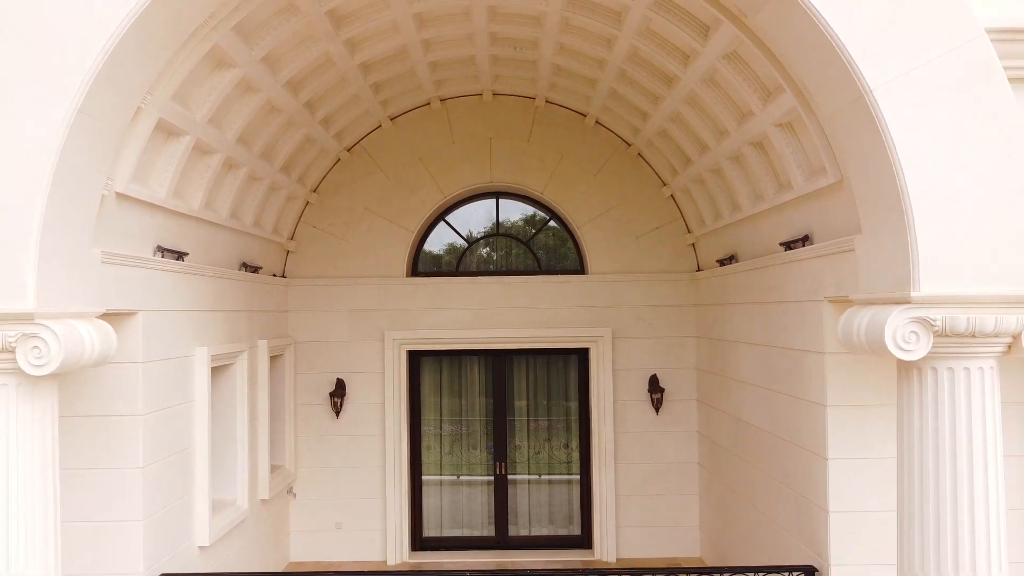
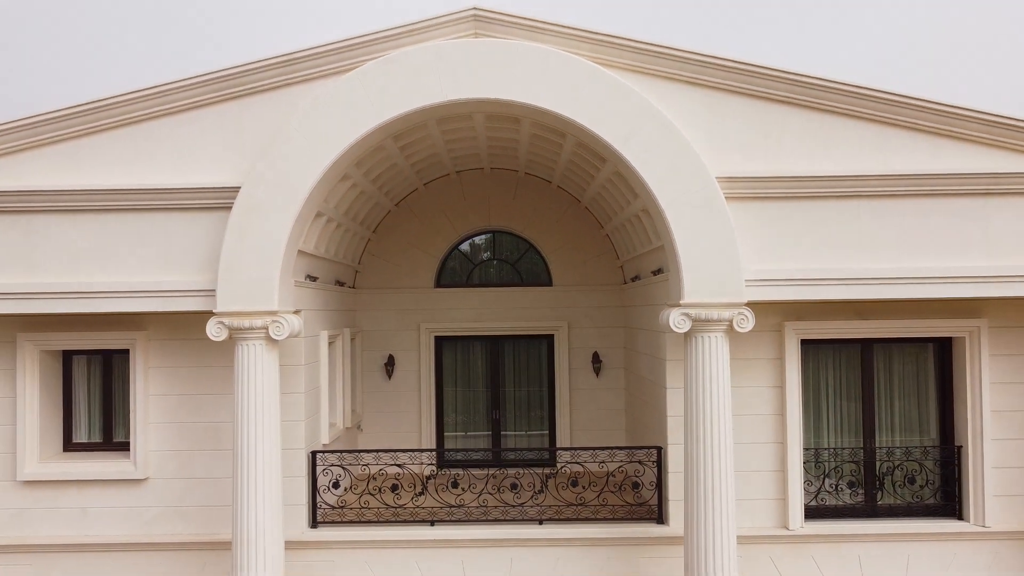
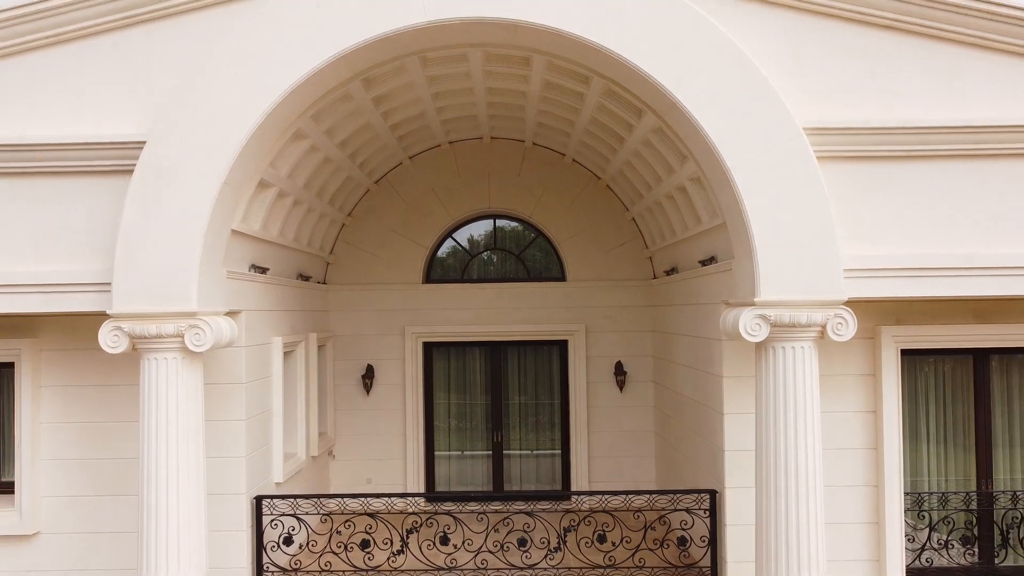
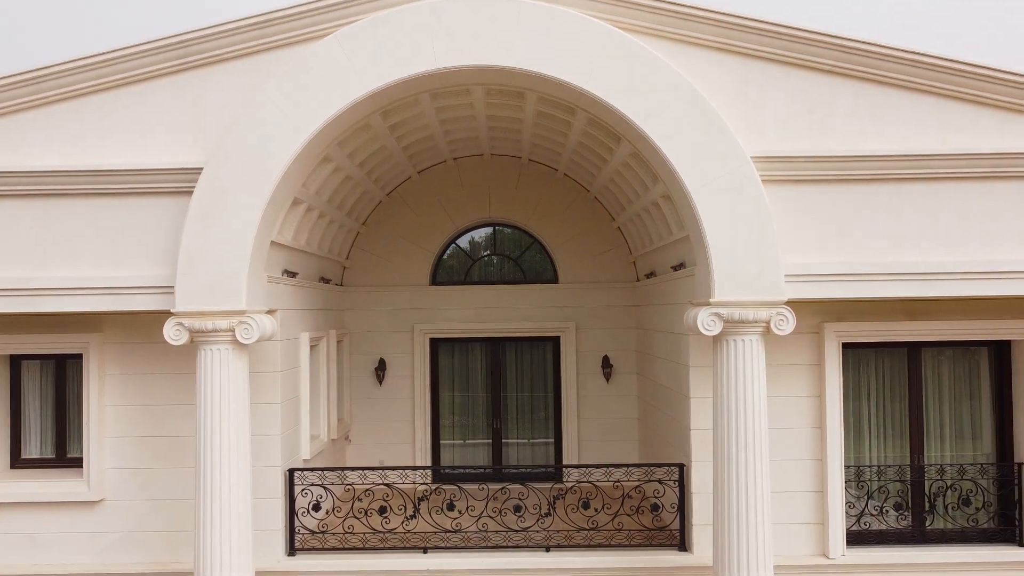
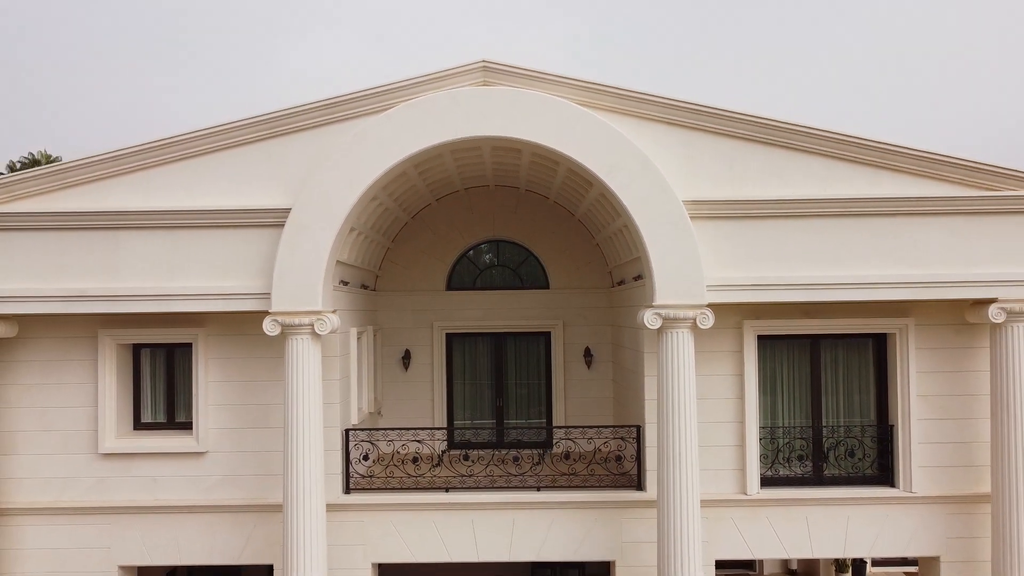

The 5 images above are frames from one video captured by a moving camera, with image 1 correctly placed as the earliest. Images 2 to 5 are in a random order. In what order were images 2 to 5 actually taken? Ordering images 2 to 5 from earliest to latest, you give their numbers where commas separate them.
3, 4, 2, 5
